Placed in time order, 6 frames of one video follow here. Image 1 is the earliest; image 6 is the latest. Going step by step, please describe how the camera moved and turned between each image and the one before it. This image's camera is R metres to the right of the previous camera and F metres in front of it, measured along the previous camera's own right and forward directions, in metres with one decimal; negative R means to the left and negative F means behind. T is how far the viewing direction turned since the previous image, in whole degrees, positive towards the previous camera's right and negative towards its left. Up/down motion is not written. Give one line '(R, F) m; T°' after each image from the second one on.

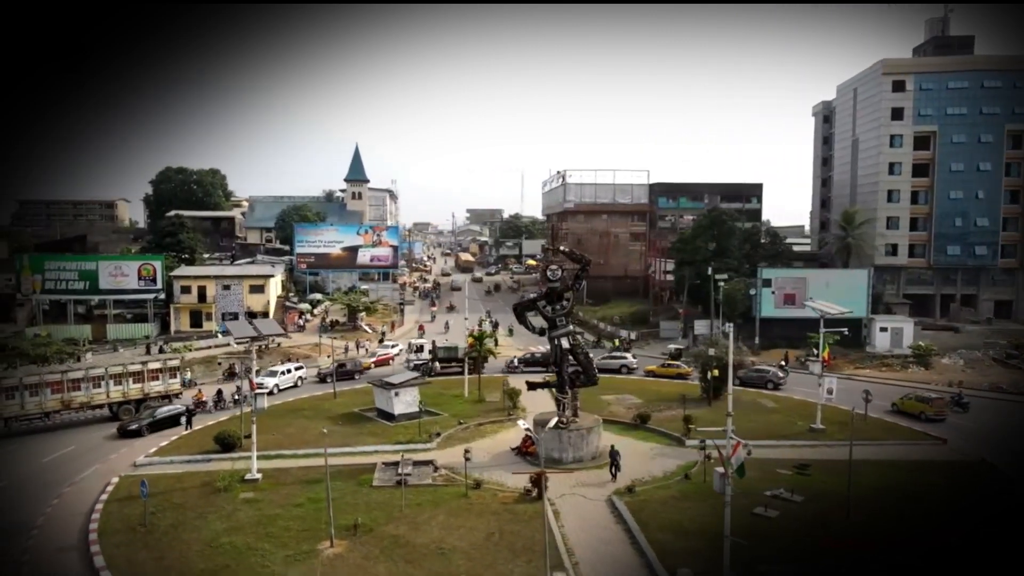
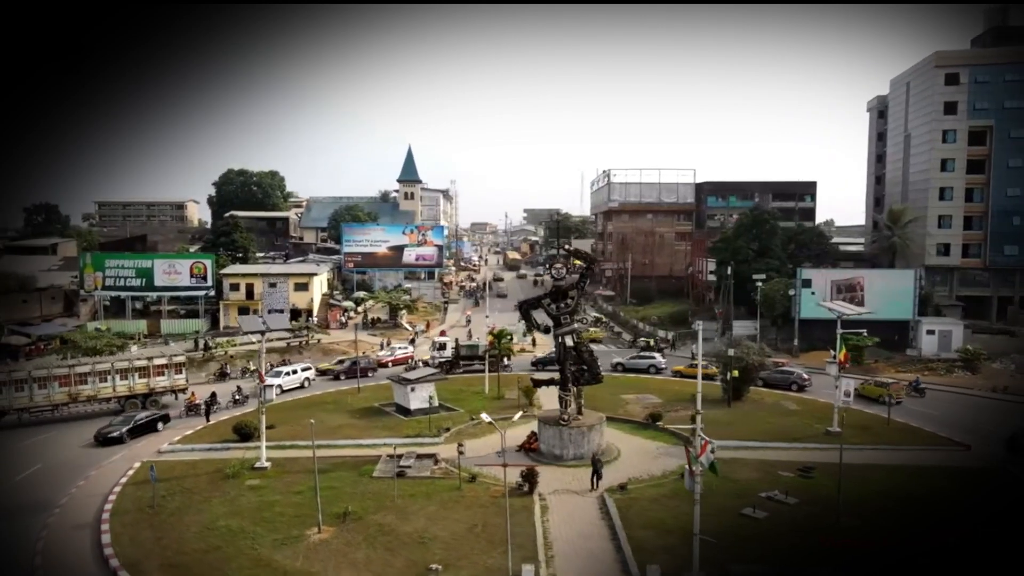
(+1.6, -0.2) m; -5°
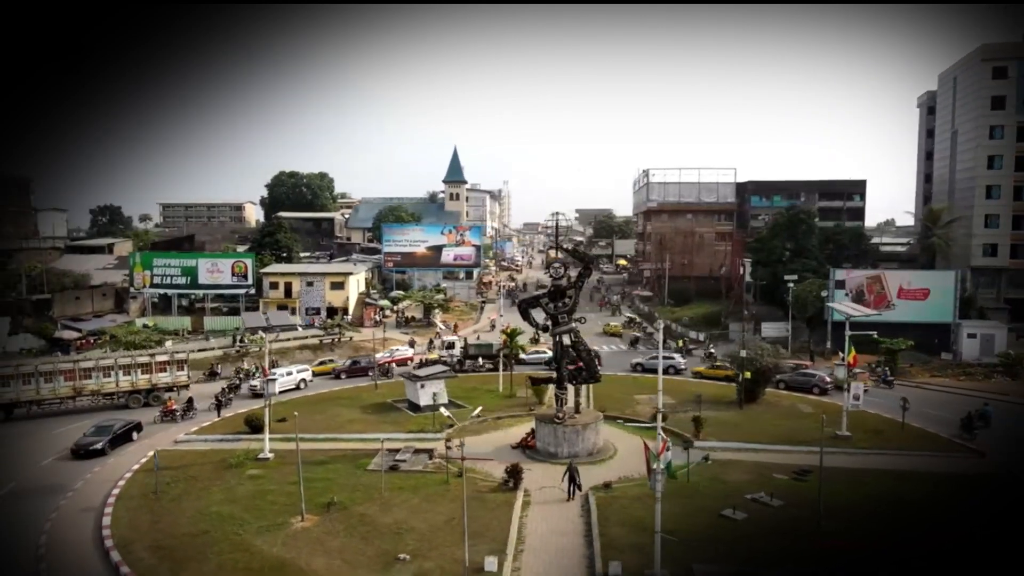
(+1.6, -0.2) m; -4°
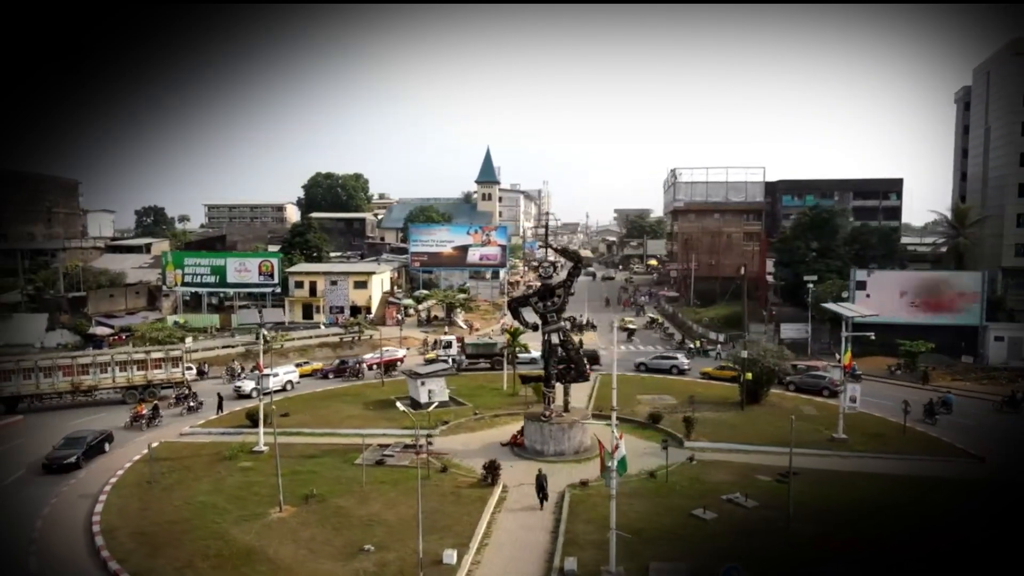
(+1.5, -0.2) m; -3°
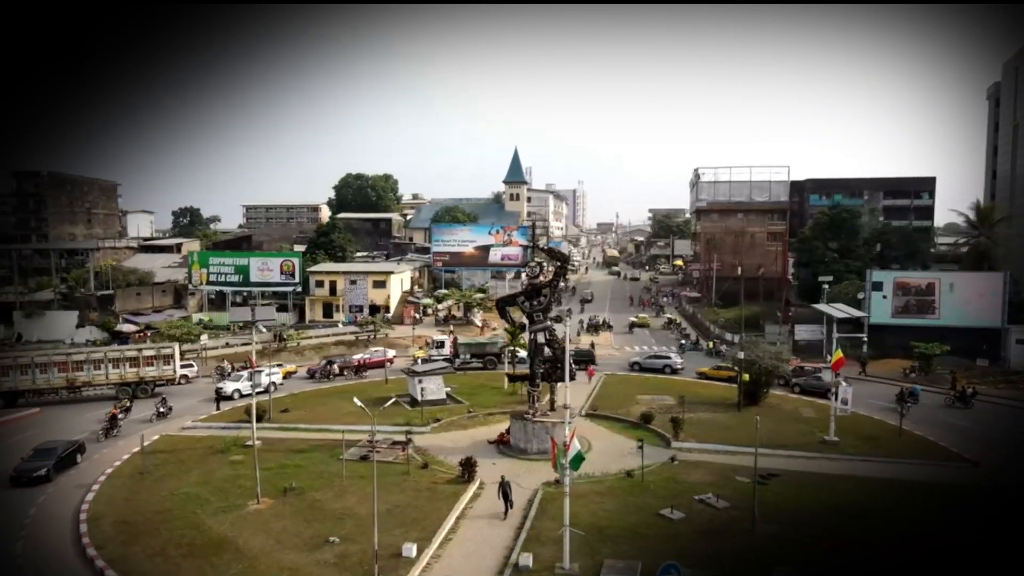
(+1.4, -0.2) m; -3°
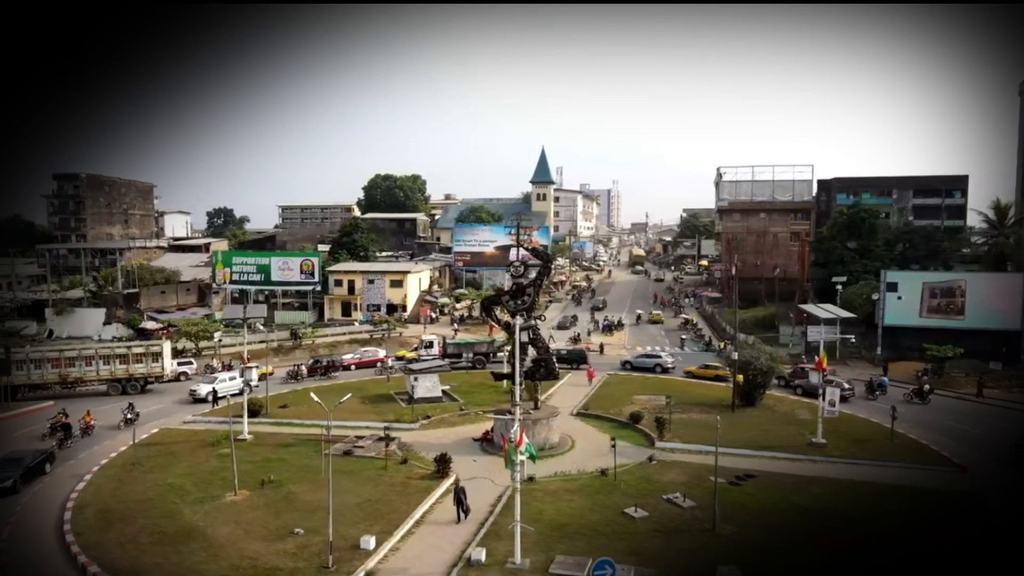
(+1.5, -0.2) m; -3°
